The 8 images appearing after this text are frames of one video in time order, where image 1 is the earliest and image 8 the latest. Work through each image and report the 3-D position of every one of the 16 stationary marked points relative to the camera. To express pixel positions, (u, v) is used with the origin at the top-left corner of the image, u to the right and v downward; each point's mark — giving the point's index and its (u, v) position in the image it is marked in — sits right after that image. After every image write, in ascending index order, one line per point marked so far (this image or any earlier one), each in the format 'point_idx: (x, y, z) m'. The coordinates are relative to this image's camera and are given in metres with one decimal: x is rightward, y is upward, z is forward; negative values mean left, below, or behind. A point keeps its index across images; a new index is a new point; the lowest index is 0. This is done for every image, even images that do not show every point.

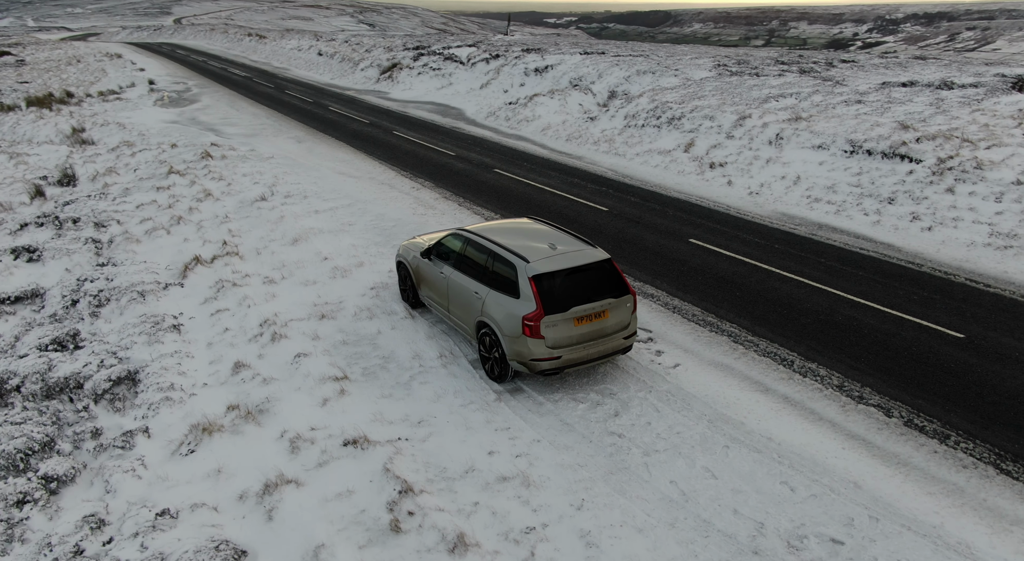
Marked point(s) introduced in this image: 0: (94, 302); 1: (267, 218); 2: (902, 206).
0: (-6.4, -0.3, +10.2) m
1: (-5.3, +1.4, +14.2) m
2: (+8.6, +1.6, +14.6) m
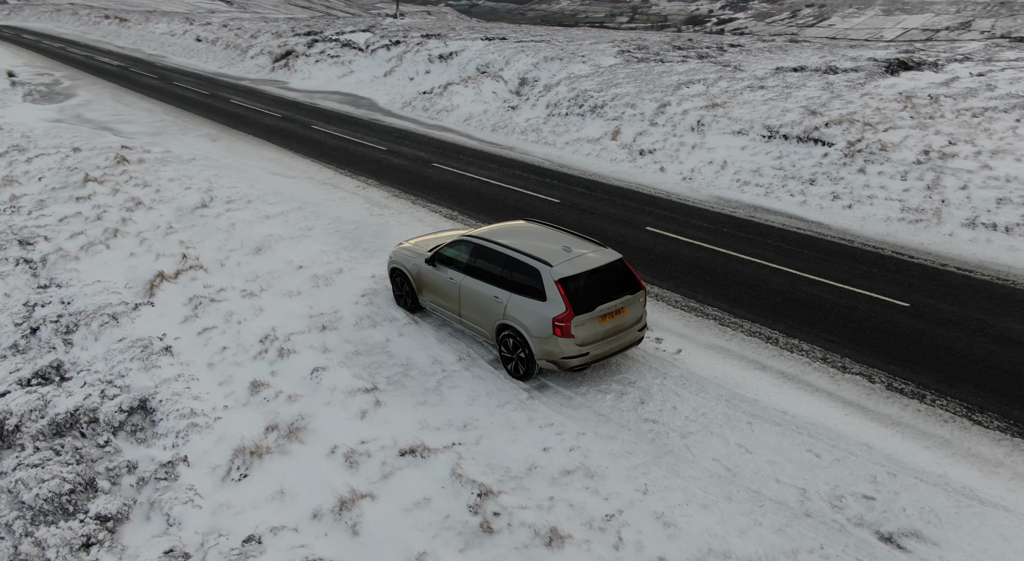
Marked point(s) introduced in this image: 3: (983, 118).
0: (-6.5, -0.7, +9.6) m
1: (-6.1, +1.1, +13.6) m
2: (+7.5, +2.3, +16.1) m
3: (+13.0, +4.7, +18.8) m
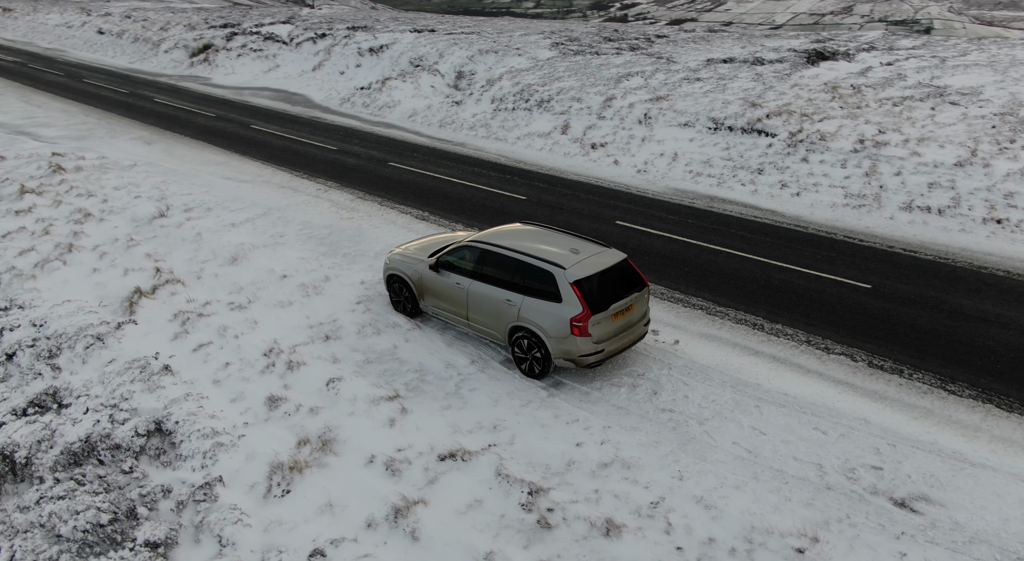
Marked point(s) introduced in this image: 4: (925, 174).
0: (-6.4, -1.0, +9.1) m
1: (-6.5, +0.9, +13.2) m
2: (+6.6, +2.7, +17.1) m
3: (+11.7, +5.4, +20.3) m
4: (+9.7, +2.5, +15.6) m
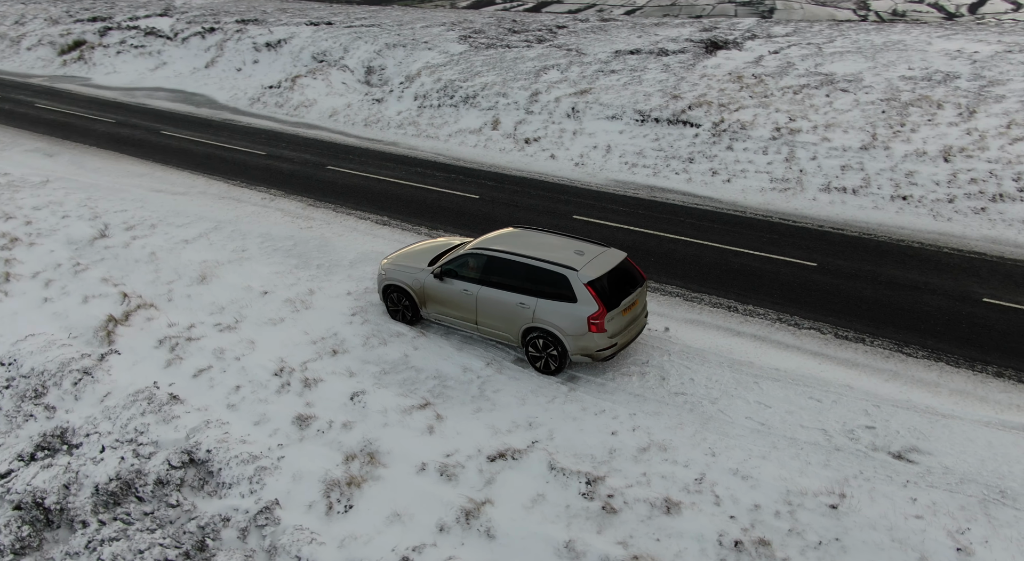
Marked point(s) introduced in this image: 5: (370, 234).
0: (-6.3, -1.4, +8.5) m
1: (-7.1, +0.5, +12.5) m
2: (+5.2, +3.2, +18.3) m
3: (+9.5, +6.2, +22.2) m
4: (+8.4, +3.2, +17.3) m
5: (-2.9, +0.9, +13.6) m
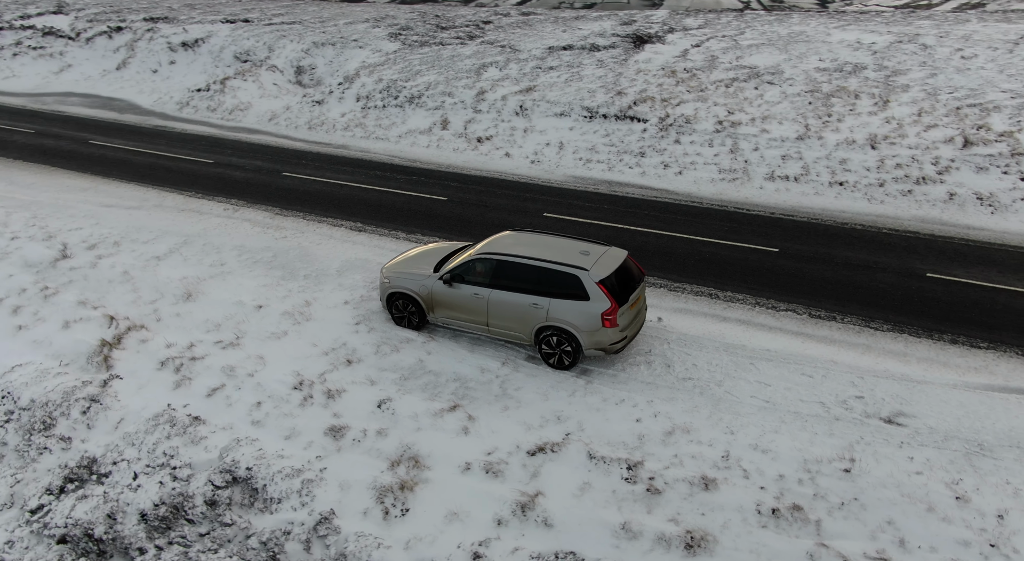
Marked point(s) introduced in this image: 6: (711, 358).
0: (-6.0, -1.8, +8.2) m
1: (-7.4, +0.1, +12.0) m
2: (+4.0, +3.5, +19.1) m
3: (+7.7, +6.8, +23.5) m
4: (+7.4, +3.7, +18.6) m
5: (-3.3, +0.8, +13.6) m
6: (+2.8, -1.1, +9.4) m
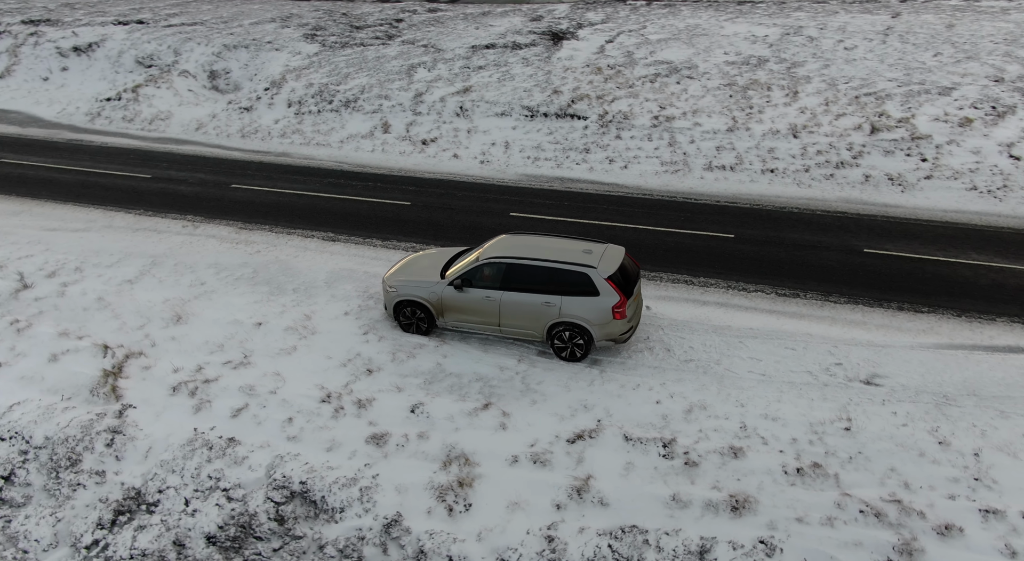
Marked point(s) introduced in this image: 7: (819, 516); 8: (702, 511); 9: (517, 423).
0: (-5.5, -2.2, +8.0) m
1: (-7.5, -0.4, +11.5) m
2: (+2.5, +3.8, +20.0) m
3: (+5.4, +7.4, +24.8) m
4: (+5.9, +4.2, +19.9) m
5: (-3.8, +0.6, +13.6) m
6: (+3.0, -0.9, +10.3) m
7: (+3.2, -2.4, +6.9) m
8: (+2.0, -2.4, +7.1) m
9: (+0.1, -1.8, +8.4) m
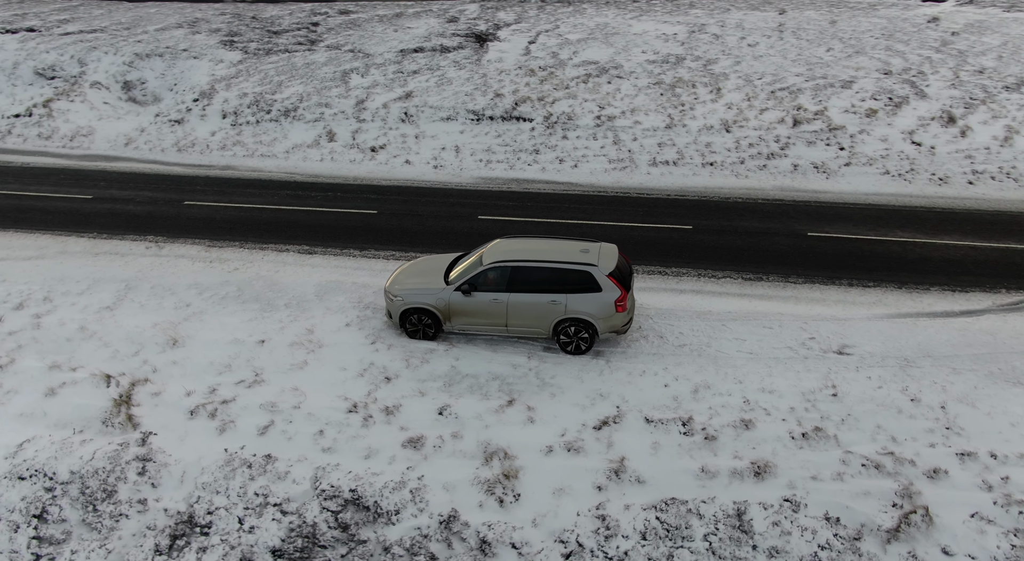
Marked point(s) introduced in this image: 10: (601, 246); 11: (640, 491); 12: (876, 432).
0: (-5.0, -2.6, +7.8) m
1: (-7.6, -0.9, +11.1) m
2: (+1.1, +3.9, +20.7) m
3: (+3.1, +7.6, +25.8) m
4: (+4.4, +4.5, +21.1) m
5: (-4.2, +0.3, +13.6) m
6: (+3.0, -0.8, +11.2) m
7: (+3.7, -2.3, +7.9) m
8: (+2.6, -2.3, +7.8) m
9: (+0.4, -1.8, +9.0) m
10: (+1.4, +0.6, +10.7) m
11: (+1.5, -2.5, +7.8) m
12: (+4.7, -1.9, +8.6) m
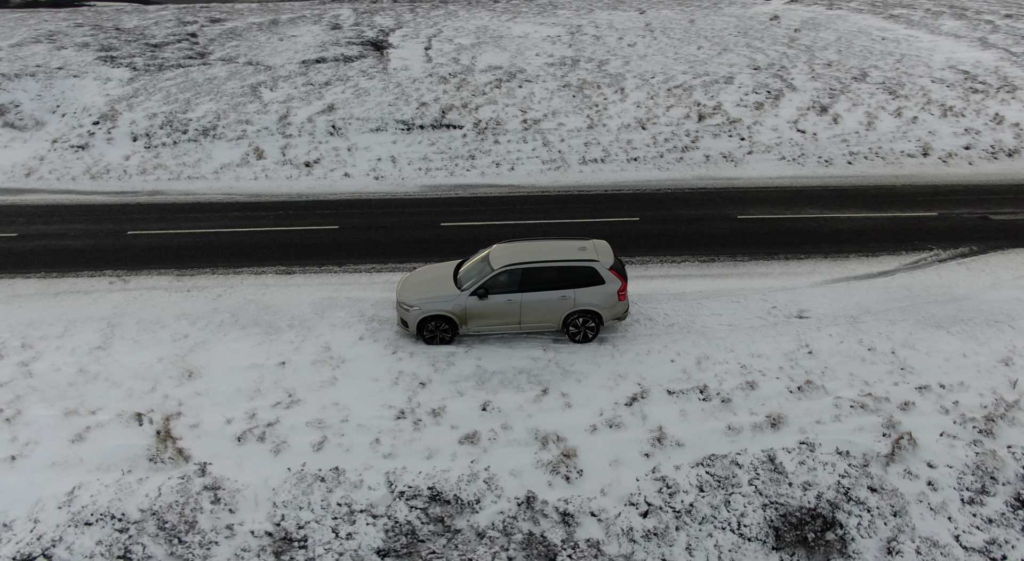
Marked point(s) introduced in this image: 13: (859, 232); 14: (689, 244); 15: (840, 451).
0: (-4.1, -3.0, +7.9) m
1: (-7.3, -1.6, +10.6) m
2: (-0.9, +3.9, +21.6) m
3: (-0.2, +7.8, +26.9) m
4: (+2.2, +4.8, +22.5) m
5: (-4.5, -0.1, +13.7) m
6: (+3.0, -0.5, +12.5) m
7: (+4.4, -1.9, +9.4) m
8: (+3.3, -2.1, +9.2) m
9: (+1.0, -1.8, +9.9) m
10: (+1.4, +0.7, +11.7) m
11: (+2.3, -2.3, +8.9) m
12: (+5.2, -1.5, +10.3) m
13: (+8.8, +1.2, +16.9) m
14: (+4.1, +0.8, +15.4) m
15: (+4.3, -2.3, +8.8) m
